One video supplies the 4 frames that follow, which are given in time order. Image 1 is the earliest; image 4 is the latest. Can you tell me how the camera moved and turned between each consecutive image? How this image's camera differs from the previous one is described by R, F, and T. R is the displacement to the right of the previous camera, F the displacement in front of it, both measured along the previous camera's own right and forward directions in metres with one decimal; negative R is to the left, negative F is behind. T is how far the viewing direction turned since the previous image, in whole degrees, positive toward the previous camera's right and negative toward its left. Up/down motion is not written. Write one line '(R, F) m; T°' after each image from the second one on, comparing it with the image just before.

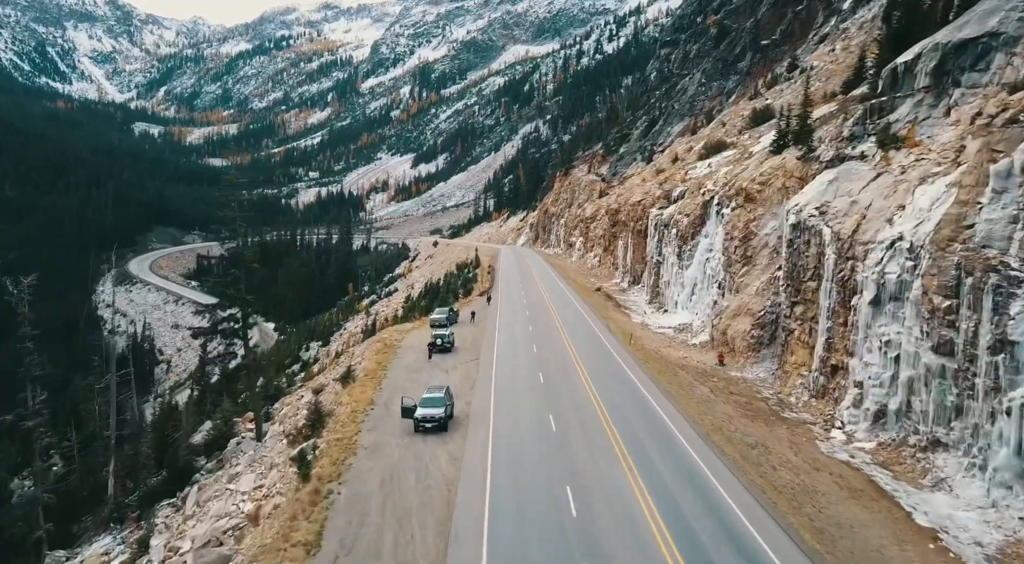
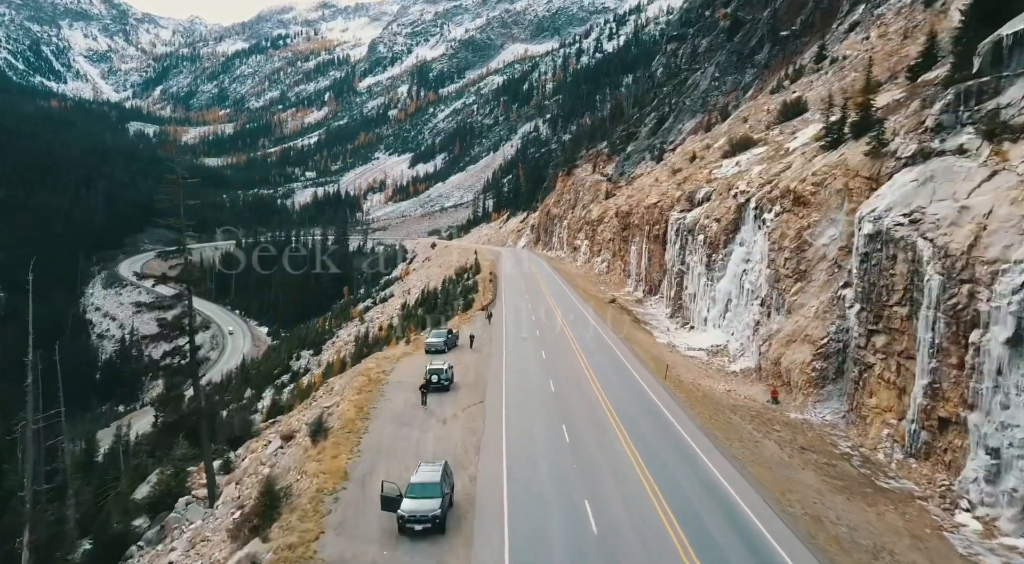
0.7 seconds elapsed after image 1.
(-0.3, +3.9) m; 0°
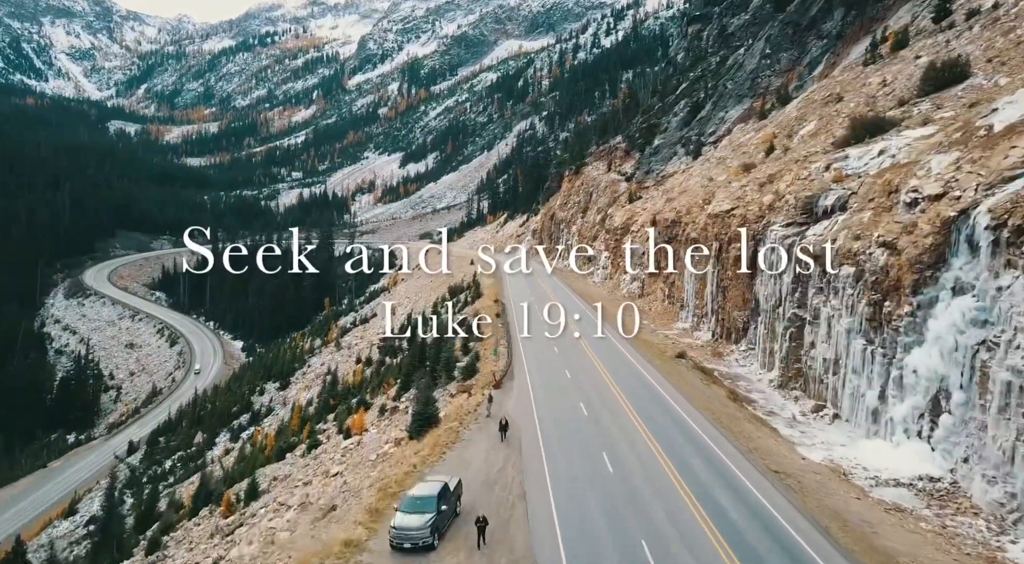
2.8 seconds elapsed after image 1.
(-1.1, +12.1) m; +1°
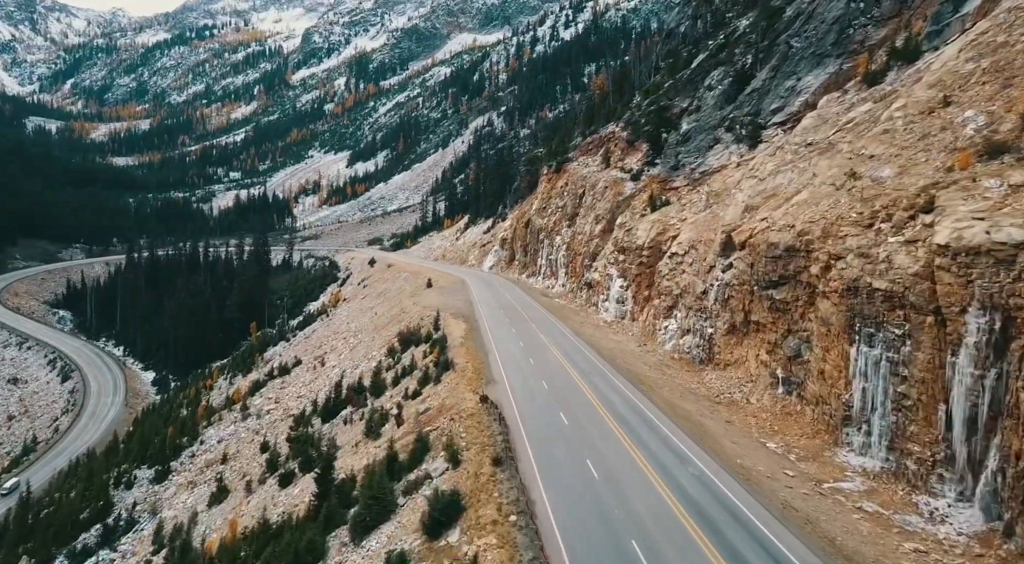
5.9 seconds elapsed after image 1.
(-1.3, +18.3) m; +4°
